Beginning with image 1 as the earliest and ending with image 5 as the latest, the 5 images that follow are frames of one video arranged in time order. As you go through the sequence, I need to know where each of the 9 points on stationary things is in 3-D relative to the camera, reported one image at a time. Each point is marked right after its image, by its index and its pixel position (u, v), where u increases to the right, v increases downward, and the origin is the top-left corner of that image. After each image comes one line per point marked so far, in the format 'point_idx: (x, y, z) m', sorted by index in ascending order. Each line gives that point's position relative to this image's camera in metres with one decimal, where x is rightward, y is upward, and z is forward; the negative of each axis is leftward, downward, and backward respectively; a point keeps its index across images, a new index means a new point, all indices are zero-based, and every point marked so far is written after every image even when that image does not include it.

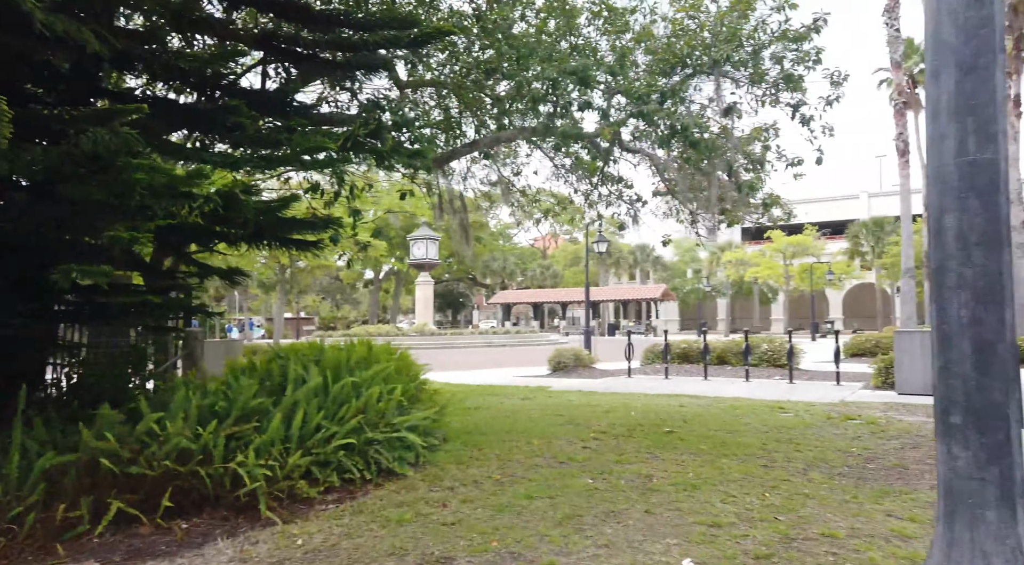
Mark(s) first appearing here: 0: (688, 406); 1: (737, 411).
0: (+3.1, -2.1, +12.4) m
1: (+3.7, -2.1, +11.7) m
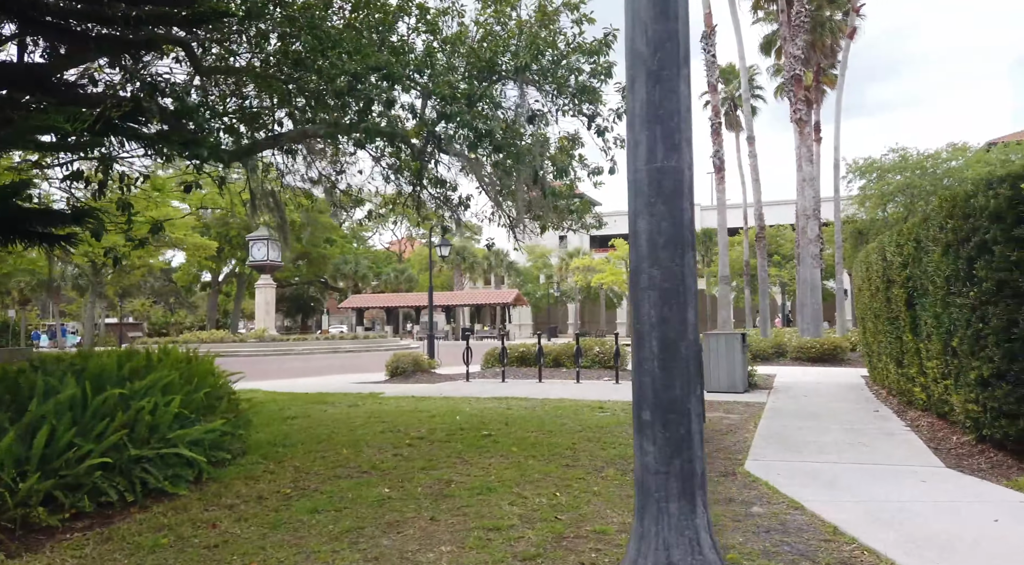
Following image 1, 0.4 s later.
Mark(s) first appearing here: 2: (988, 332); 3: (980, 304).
0: (0.0, -2.2, +12.6) m
1: (+0.8, -2.2, +12.0) m
2: (+4.5, -0.5, +6.8) m
3: (+4.6, -0.2, +7.0) m
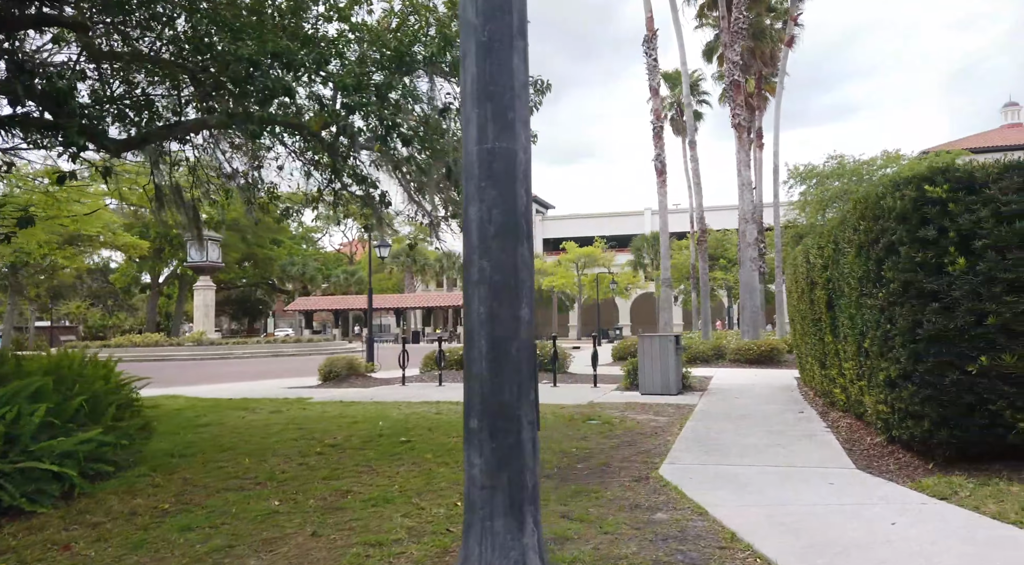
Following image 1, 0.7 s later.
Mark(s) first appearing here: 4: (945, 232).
0: (-1.2, -2.2, +12.3) m
1: (-0.4, -2.2, +11.8) m
2: (+3.7, -0.5, +6.8) m
3: (+3.7, -0.2, +7.0) m
4: (+4.0, +0.5, +6.5) m
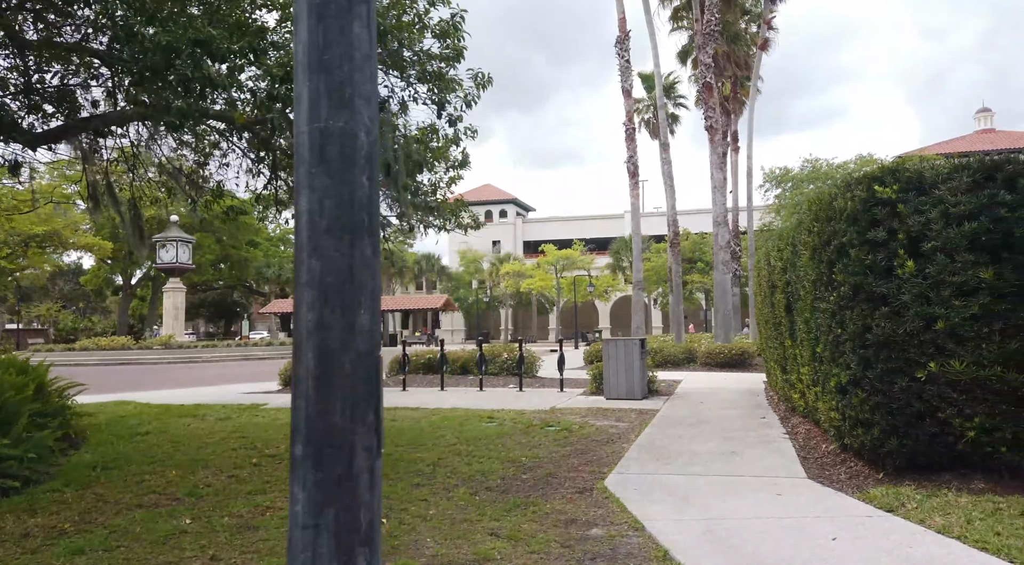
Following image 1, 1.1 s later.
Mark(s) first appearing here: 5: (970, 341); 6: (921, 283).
0: (-1.9, -2.3, +11.9) m
1: (-1.1, -2.2, +11.4) m
2: (+3.1, -0.5, +6.6) m
3: (+3.1, -0.3, +6.8) m
4: (+3.4, +0.4, +6.4) m
5: (+3.7, -0.5, +5.8) m
6: (+3.4, 0.0, +6.0) m
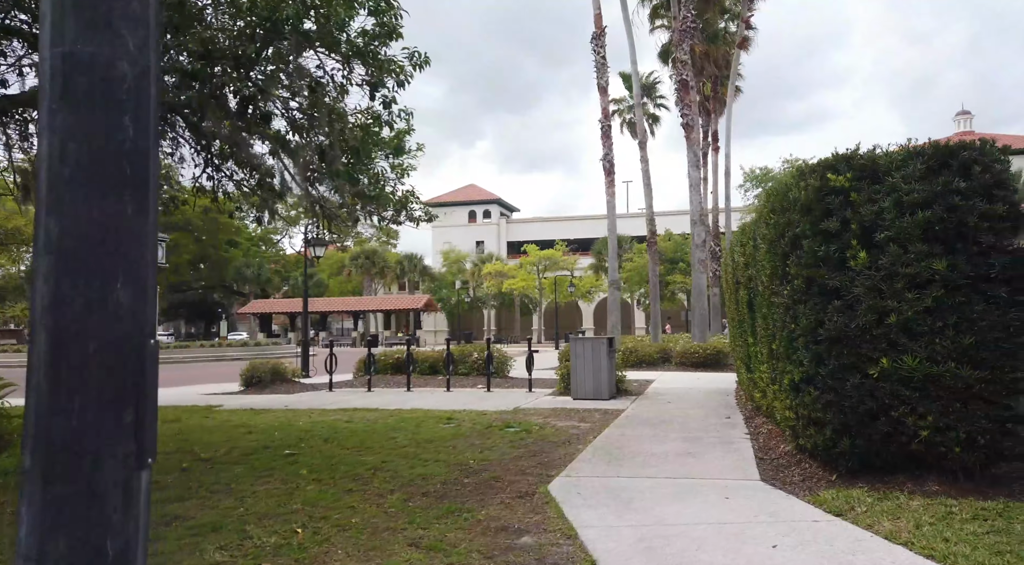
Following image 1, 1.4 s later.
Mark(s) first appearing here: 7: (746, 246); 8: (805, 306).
0: (-2.6, -2.2, +11.6) m
1: (-1.7, -2.2, +11.1) m
2: (+2.5, -0.4, +6.3) m
3: (+2.6, -0.2, +6.5) m
4: (+2.9, +0.5, +6.1) m
5: (+3.2, -0.4, +5.5) m
6: (+2.9, +0.1, +5.7) m
7: (+3.1, +0.5, +9.4) m
8: (+2.6, -0.2, +6.2) m
